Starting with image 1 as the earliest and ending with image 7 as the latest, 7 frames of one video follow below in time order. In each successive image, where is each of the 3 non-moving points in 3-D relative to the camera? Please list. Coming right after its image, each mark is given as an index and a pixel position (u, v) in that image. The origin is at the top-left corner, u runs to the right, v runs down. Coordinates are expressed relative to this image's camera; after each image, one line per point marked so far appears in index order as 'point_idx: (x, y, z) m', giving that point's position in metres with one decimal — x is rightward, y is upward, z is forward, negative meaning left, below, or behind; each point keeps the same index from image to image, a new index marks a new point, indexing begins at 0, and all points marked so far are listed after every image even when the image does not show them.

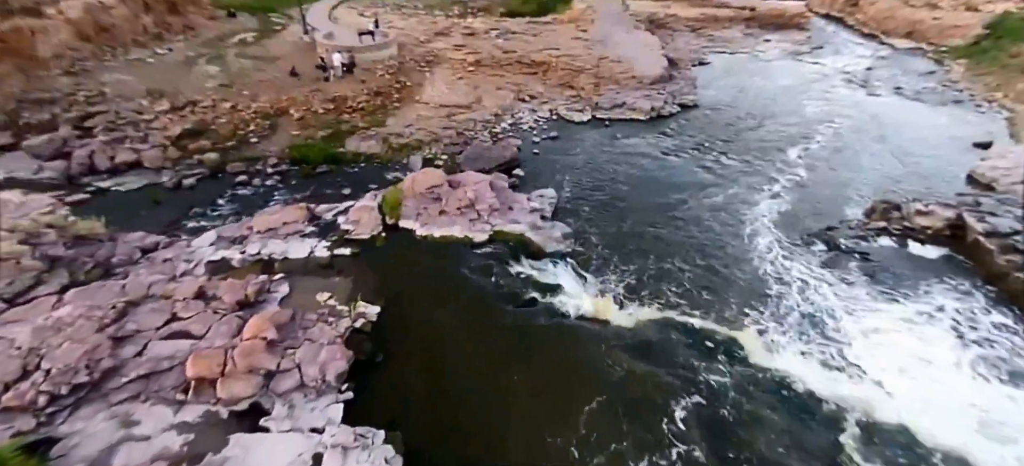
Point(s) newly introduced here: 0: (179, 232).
0: (-11.7, 0.0, +16.0) m
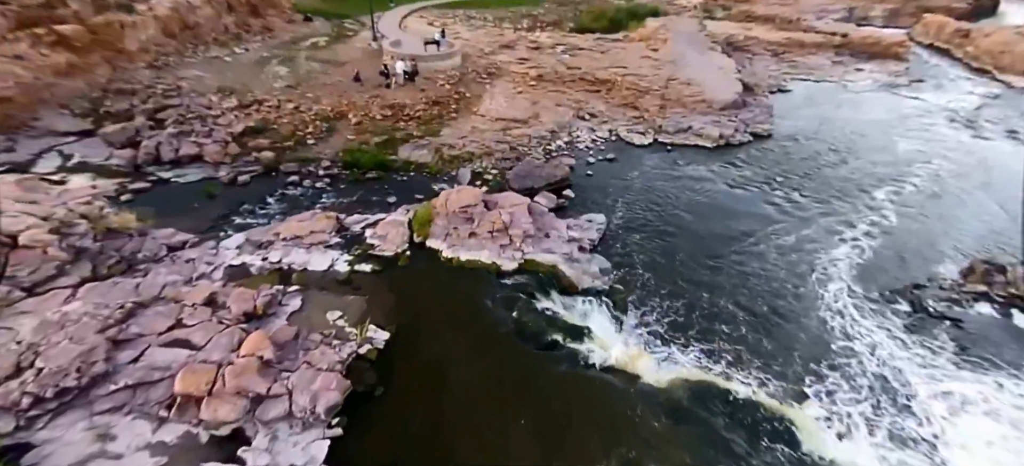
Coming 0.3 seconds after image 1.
0: (-10.3, +0.2, +16.5) m
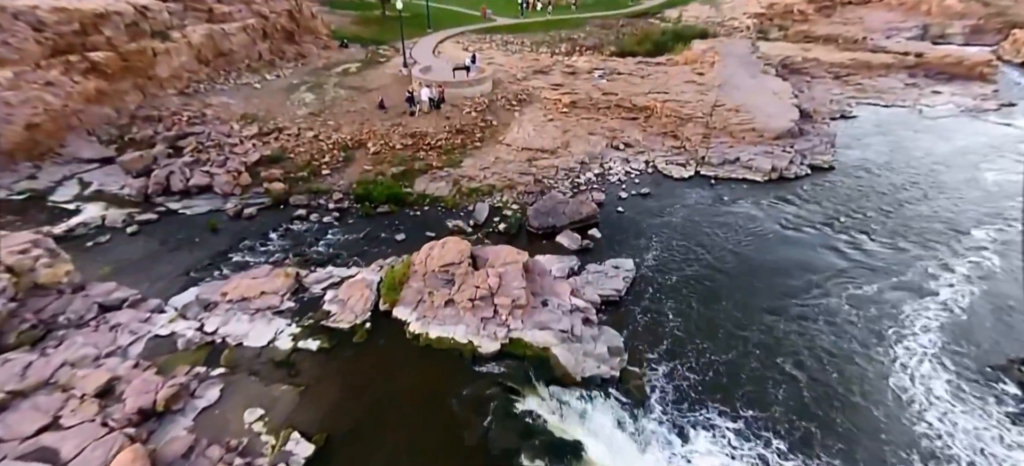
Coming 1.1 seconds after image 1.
0: (-9.8, -1.0, +15.6) m
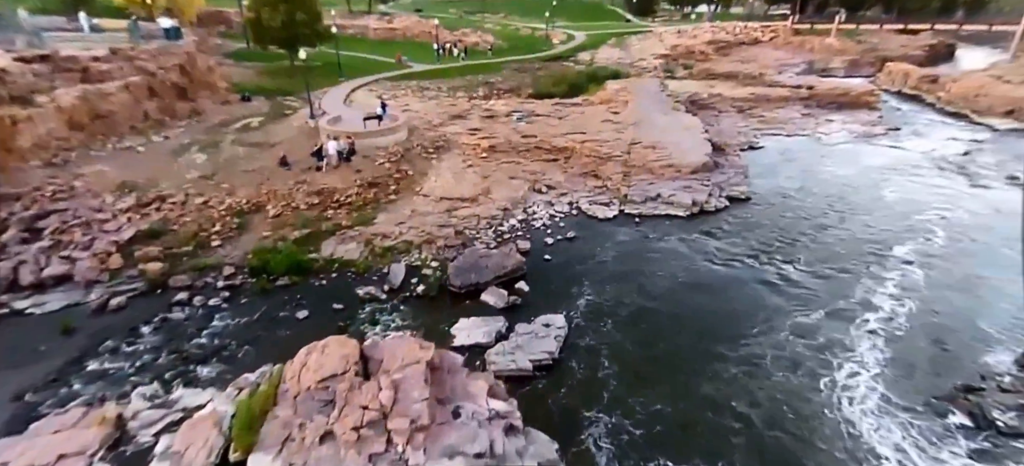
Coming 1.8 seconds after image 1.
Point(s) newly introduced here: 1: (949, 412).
0: (-12.0, -3.8, +12.5) m
1: (+10.5, -4.4, +11.2) m
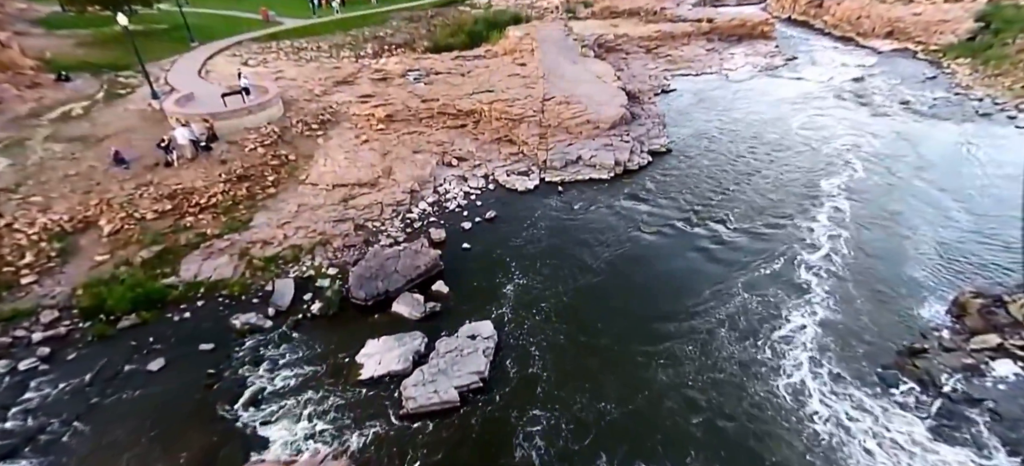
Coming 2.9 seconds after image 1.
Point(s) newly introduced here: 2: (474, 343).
0: (-13.4, -5.4, +8.5) m
1: (+8.9, -3.3, +10.8) m
2: (-0.9, -2.8, +12.0) m
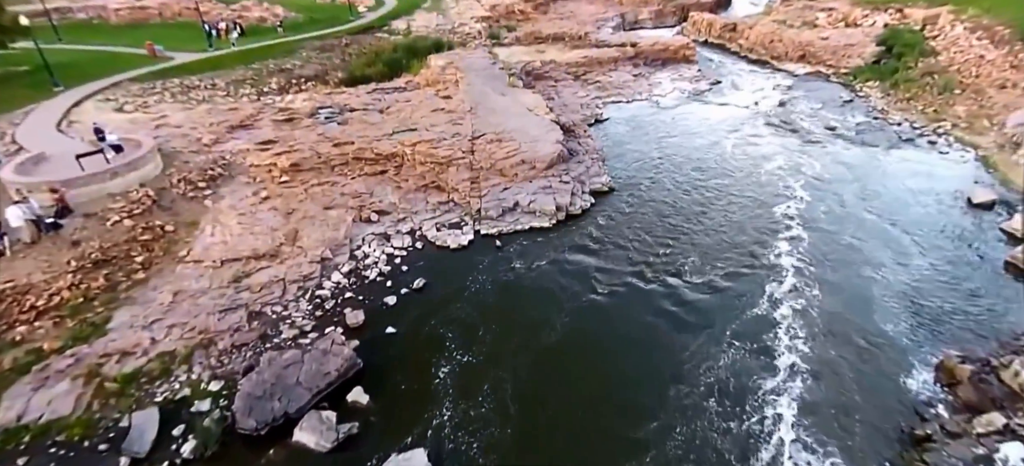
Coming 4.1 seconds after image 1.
0: (-13.9, -8.4, +4.3) m
1: (+7.8, -4.5, +9.3) m
2: (-2.2, -4.8, +9.3) m
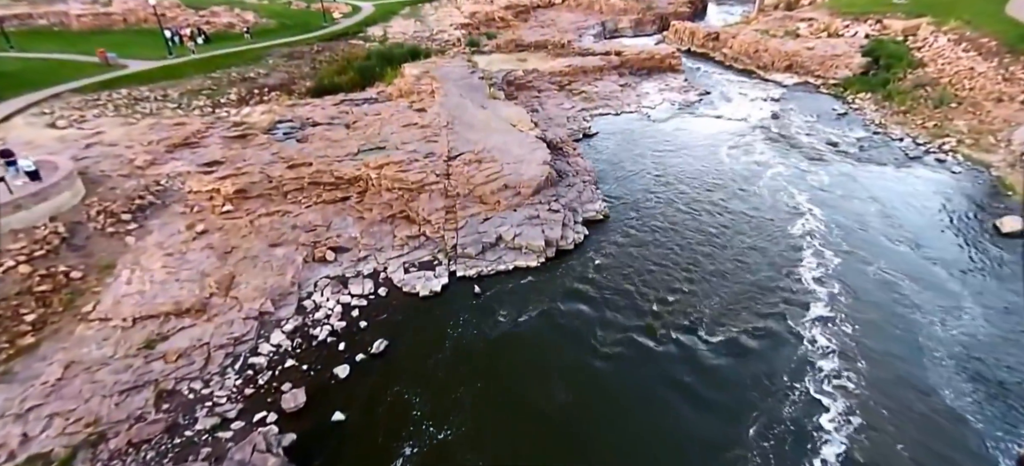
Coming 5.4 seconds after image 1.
0: (-13.9, -9.7, +1.1) m
1: (+7.5, -5.5, +6.9) m
2: (-2.4, -6.0, +6.6) m
